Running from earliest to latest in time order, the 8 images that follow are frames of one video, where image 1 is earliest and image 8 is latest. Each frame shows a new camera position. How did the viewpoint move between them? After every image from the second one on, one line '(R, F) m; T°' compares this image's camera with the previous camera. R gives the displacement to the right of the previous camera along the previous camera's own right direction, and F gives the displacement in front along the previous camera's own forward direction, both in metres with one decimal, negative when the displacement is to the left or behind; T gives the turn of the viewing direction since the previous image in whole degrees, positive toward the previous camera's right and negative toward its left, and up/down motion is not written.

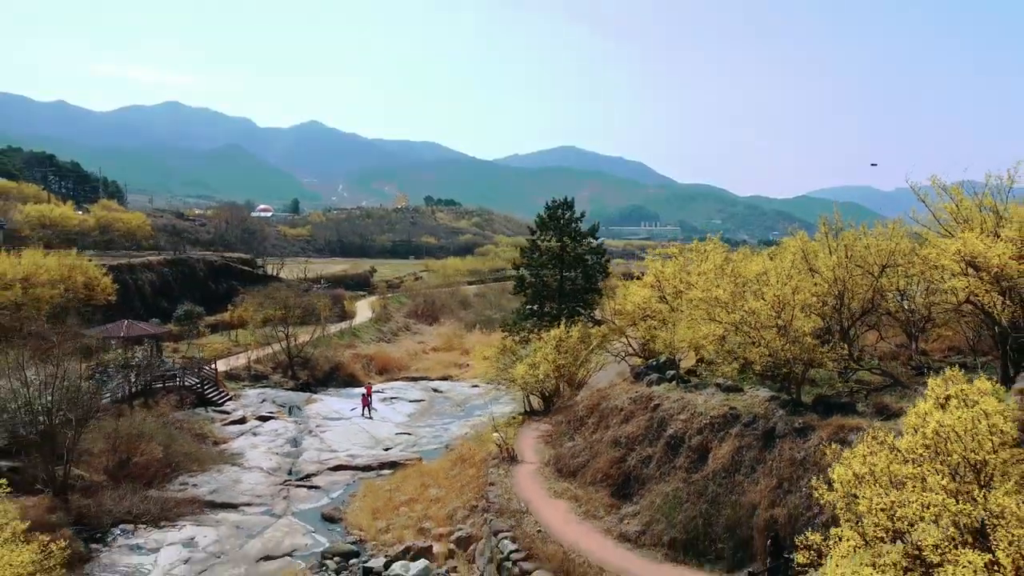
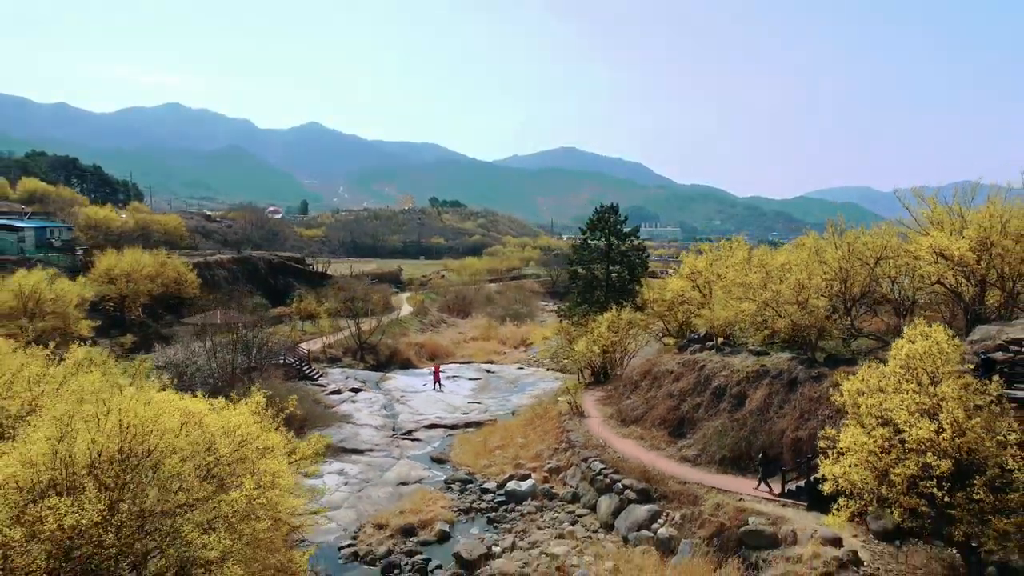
(-4.0, -6.7) m; 0°
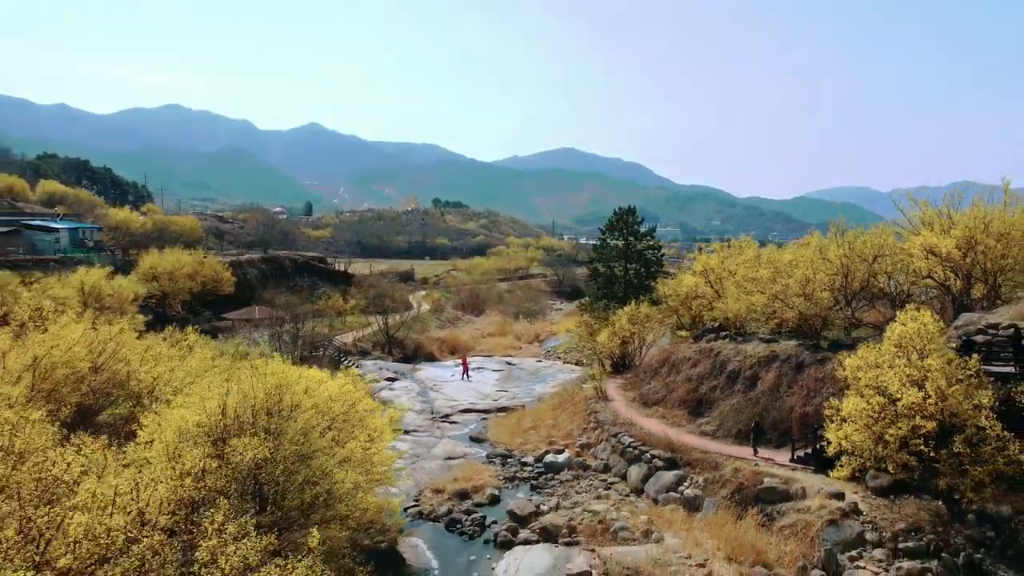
(-2.0, -3.3) m; 0°
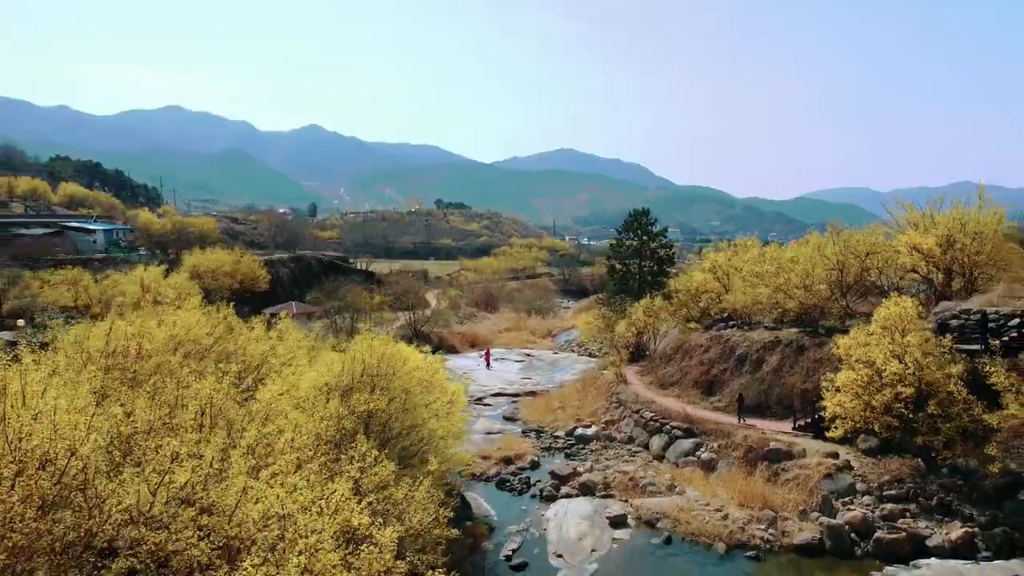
(-2.1, -4.0) m; 0°
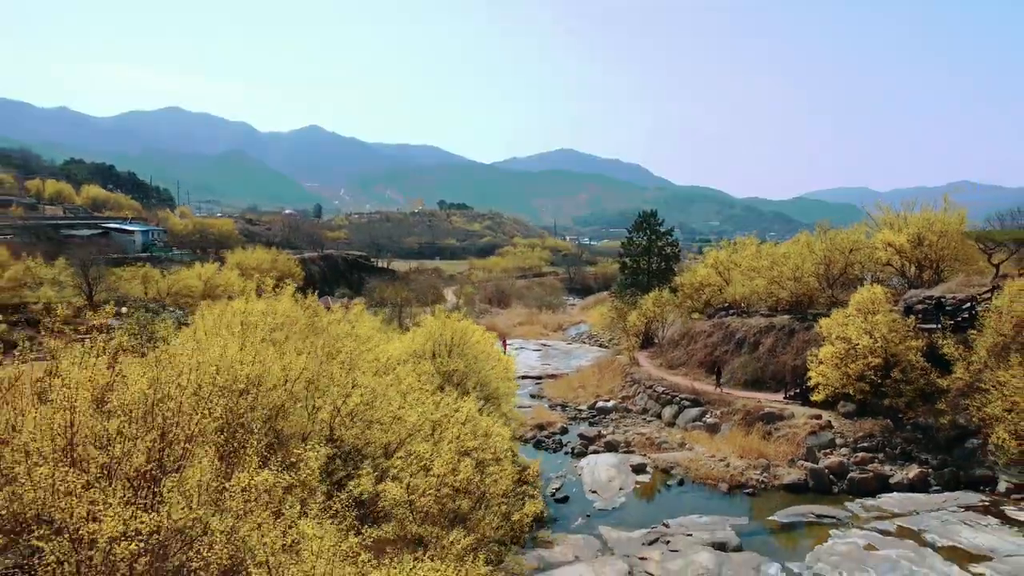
(-2.1, -5.3) m; 0°
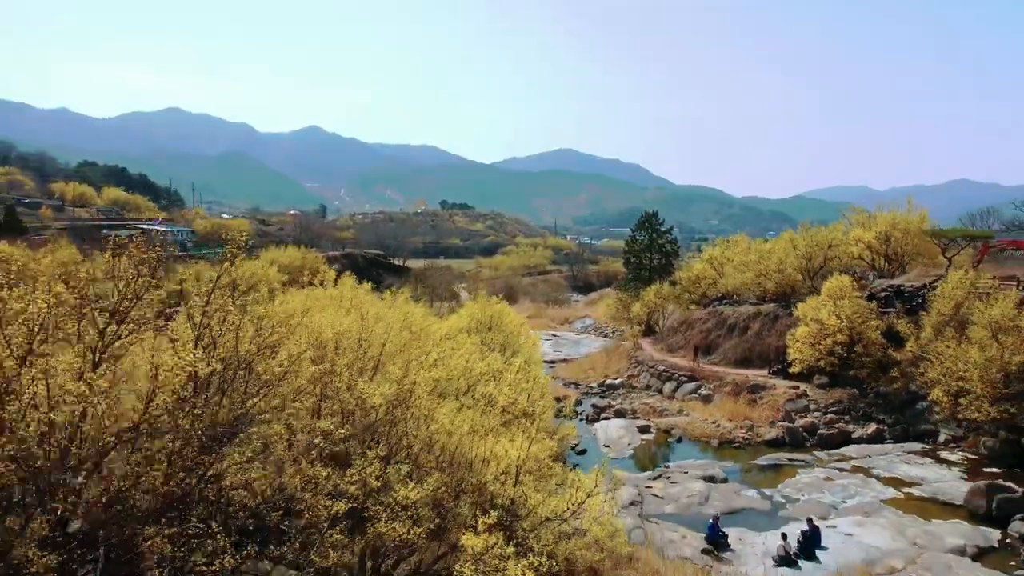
(-1.5, -5.6) m; 0°
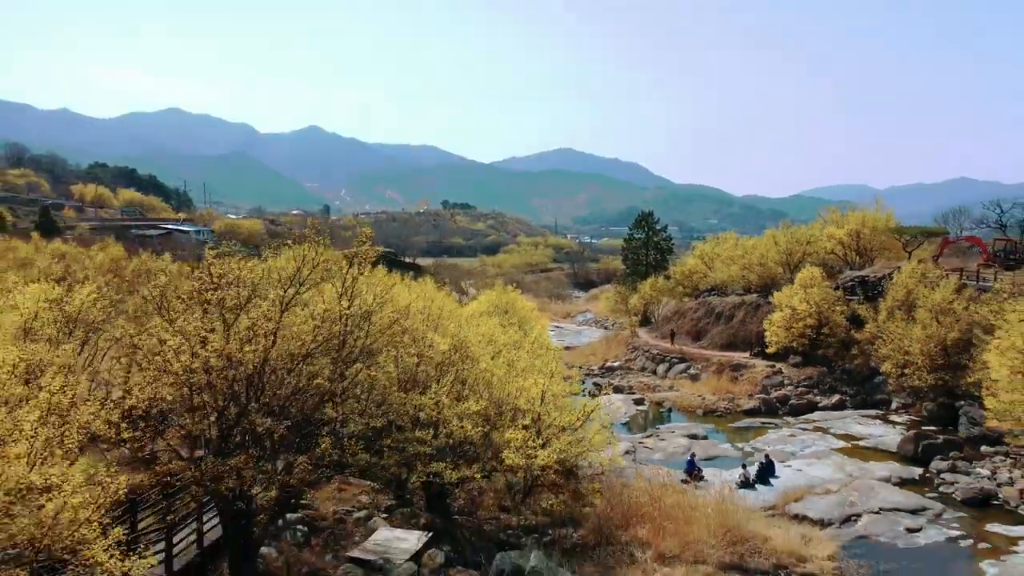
(-0.8, -5.1) m; 0°
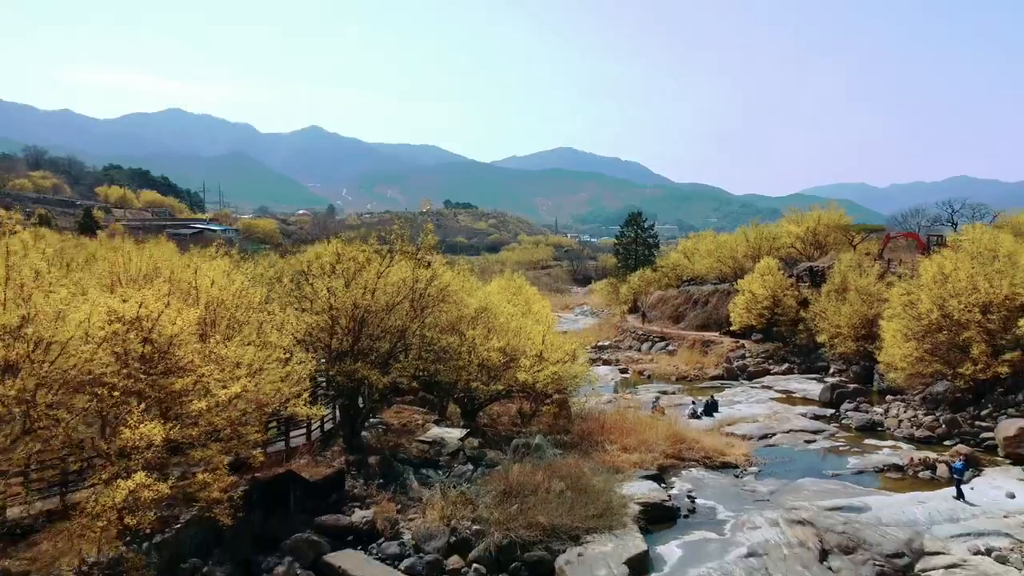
(-0.4, -8.0) m; 0°
